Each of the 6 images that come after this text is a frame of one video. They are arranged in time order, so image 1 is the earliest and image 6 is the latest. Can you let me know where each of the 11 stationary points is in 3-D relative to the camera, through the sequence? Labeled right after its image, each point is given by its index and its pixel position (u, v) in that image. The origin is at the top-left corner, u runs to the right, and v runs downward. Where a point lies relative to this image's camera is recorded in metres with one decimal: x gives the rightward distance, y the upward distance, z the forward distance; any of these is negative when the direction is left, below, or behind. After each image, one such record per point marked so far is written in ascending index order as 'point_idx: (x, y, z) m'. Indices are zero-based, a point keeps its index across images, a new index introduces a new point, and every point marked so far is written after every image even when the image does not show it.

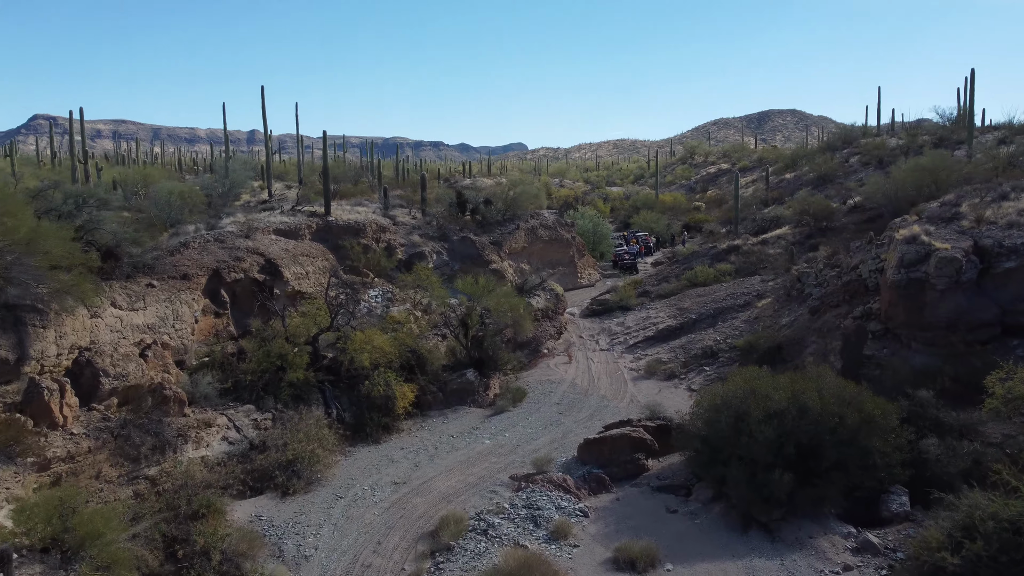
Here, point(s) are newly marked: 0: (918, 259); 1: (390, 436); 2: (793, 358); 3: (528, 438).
0: (+7.2, +0.5, +14.3) m
1: (-2.1, -2.6, +14.2) m
2: (+5.7, -1.4, +16.3) m
3: (+0.3, -2.6, +13.9) m
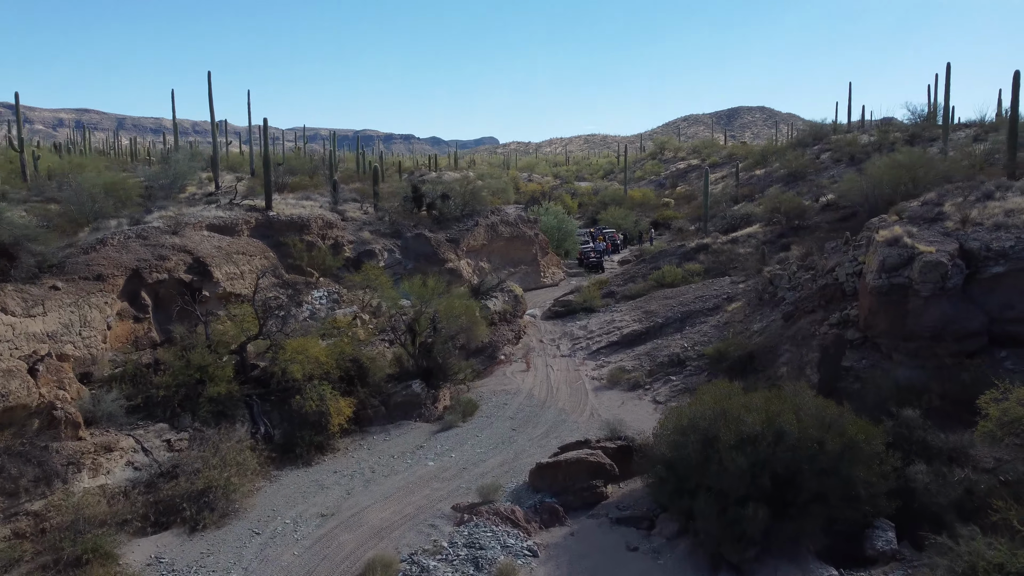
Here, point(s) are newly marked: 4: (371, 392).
0: (+6.3, +0.4, +13.2) m
1: (-3.0, -2.7, +12.8) m
2: (+4.7, -1.5, +15.2) m
3: (-0.6, -2.7, +12.5) m
4: (-2.5, -1.9, +14.5) m
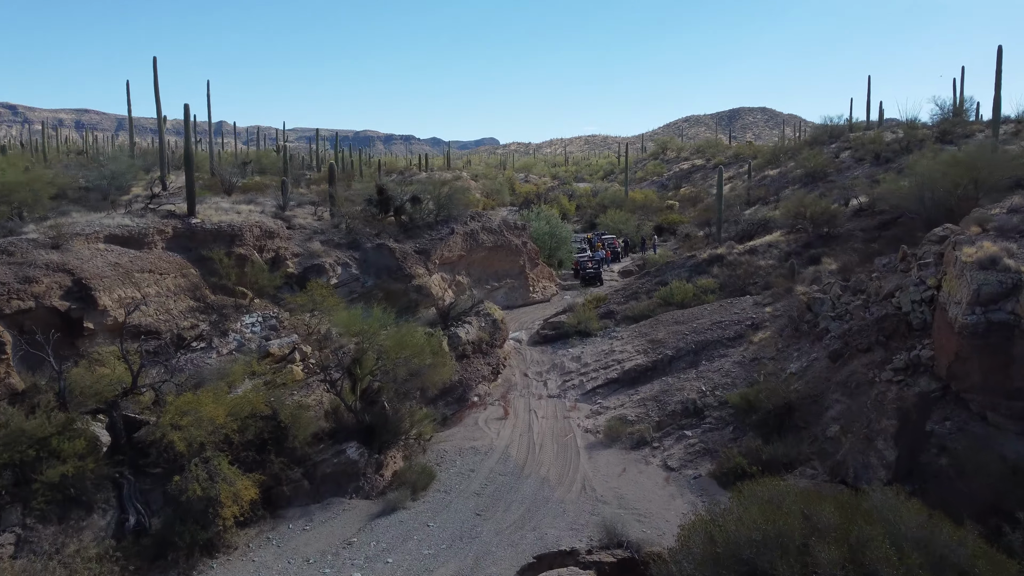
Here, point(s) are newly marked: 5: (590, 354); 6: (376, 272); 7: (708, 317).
0: (+5.9, -0.1, +9.7) m
1: (-3.4, -3.1, +9.3) m
2: (+4.3, -2.0, +11.7) m
3: (-1.0, -3.1, +9.0) m
4: (-3.0, -2.3, +11.0) m
5: (+1.7, -1.4, +17.2) m
6: (-3.0, +0.3, +18.0) m
7: (+4.1, -0.6, +16.9) m
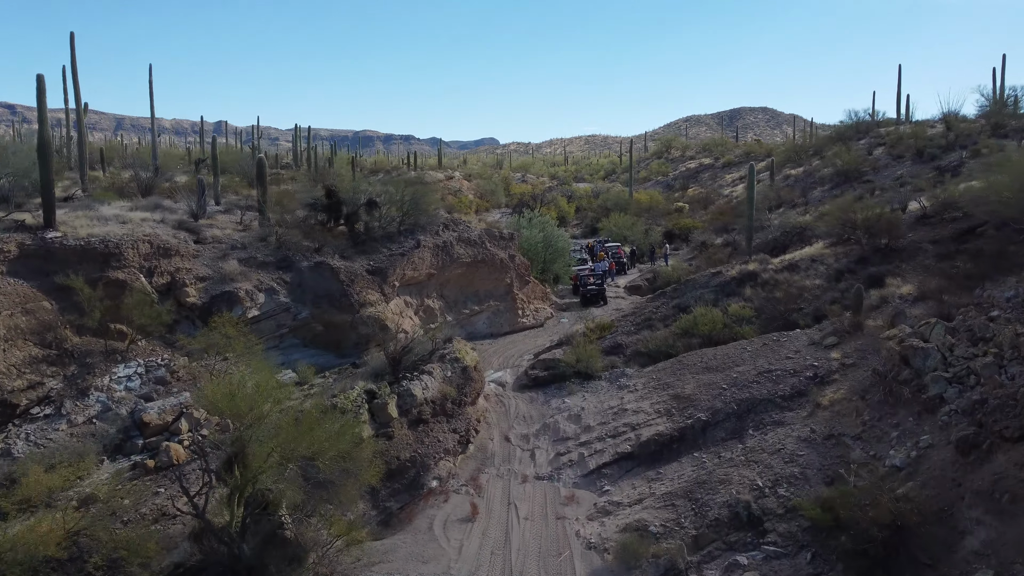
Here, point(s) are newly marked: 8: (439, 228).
0: (+5.5, -0.6, +5.4) m
1: (-3.8, -3.7, +5.0) m
2: (+3.9, -2.5, +7.4) m
3: (-1.4, -3.7, +4.8) m
4: (-3.3, -2.9, +6.7) m
5: (+1.3, -1.9, +13.0) m
6: (-3.4, -0.2, +13.8) m
7: (+3.7, -1.2, +12.6) m
8: (-1.6, +1.3, +17.4) m
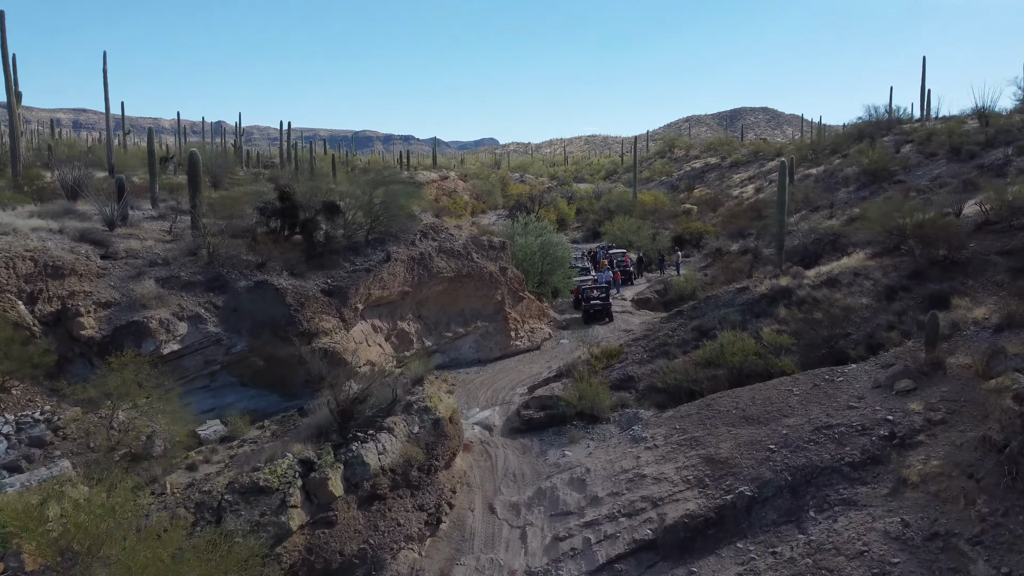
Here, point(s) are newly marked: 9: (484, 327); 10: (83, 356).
0: (+5.3, -1.0, +2.7) m
1: (-4.0, -4.0, +2.3) m
2: (+3.7, -2.9, +4.7) m
3: (-1.6, -4.0, +2.1) m
4: (-3.5, -3.2, +4.0) m
5: (+1.1, -2.3, +10.2) m
6: (-3.6, -0.6, +11.1) m
7: (+3.5, -1.5, +9.9) m
8: (-1.7, +0.9, +14.7) m
9: (-0.5, -0.8, +16.1) m
10: (-5.1, -0.8, +9.7) m
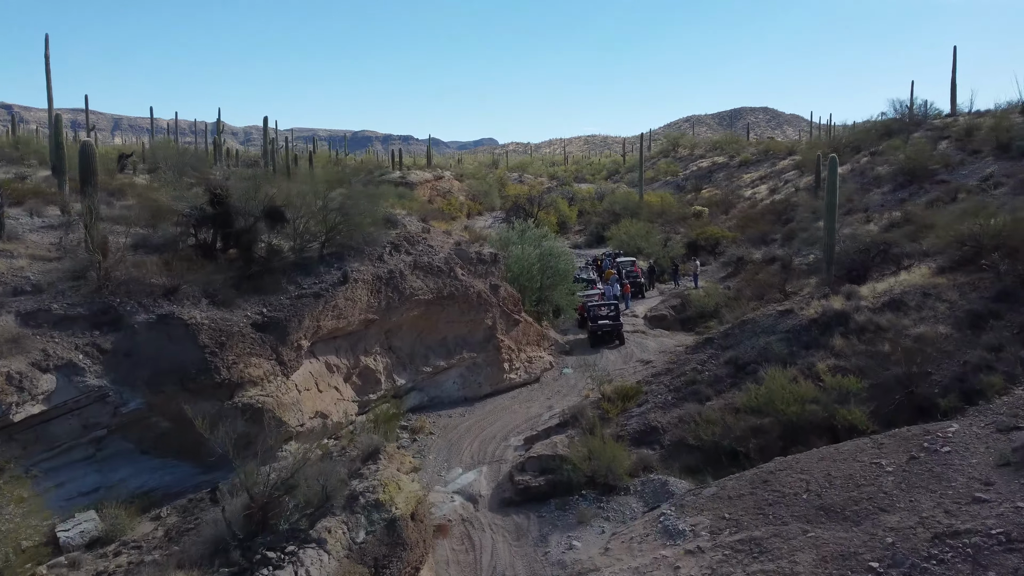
0: (+5.2, -1.3, -0.1) m
1: (-4.1, -4.4, -0.5) m
2: (+3.6, -3.2, +1.9) m
3: (-1.7, -4.4, -0.8) m
4: (-3.6, -3.6, +1.2) m
5: (+1.0, -2.7, +7.4) m
6: (-3.7, -0.9, +8.2) m
7: (+3.4, -1.9, +7.1) m
8: (-1.8, +0.6, +11.9) m
9: (-0.7, -1.1, +13.2) m
10: (-5.2, -1.2, +6.8) m
